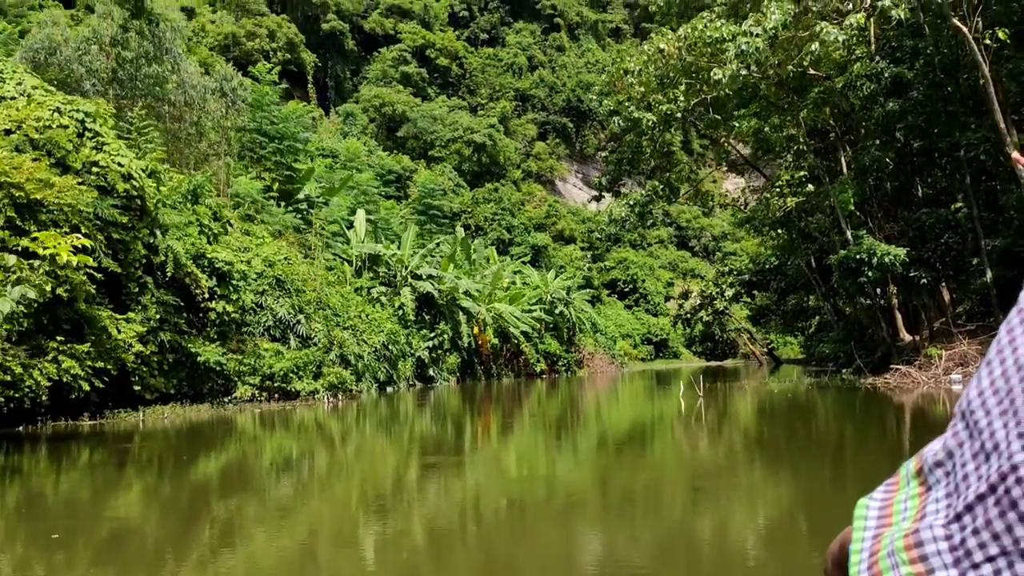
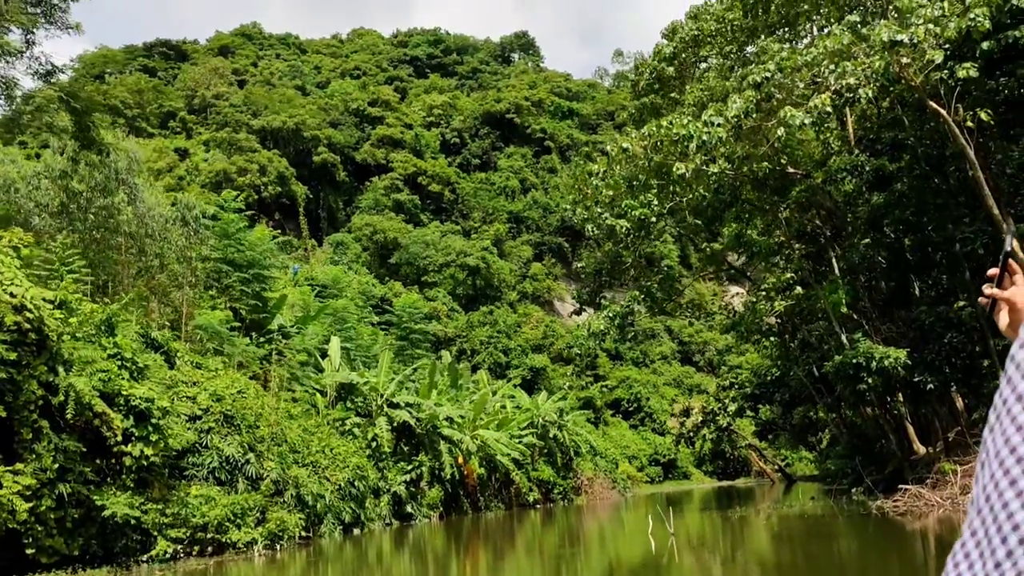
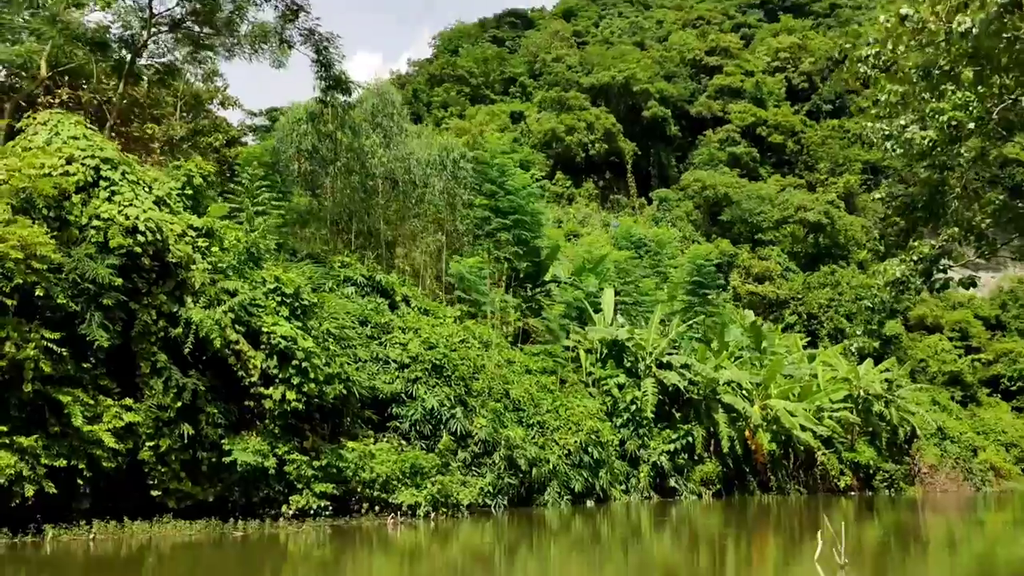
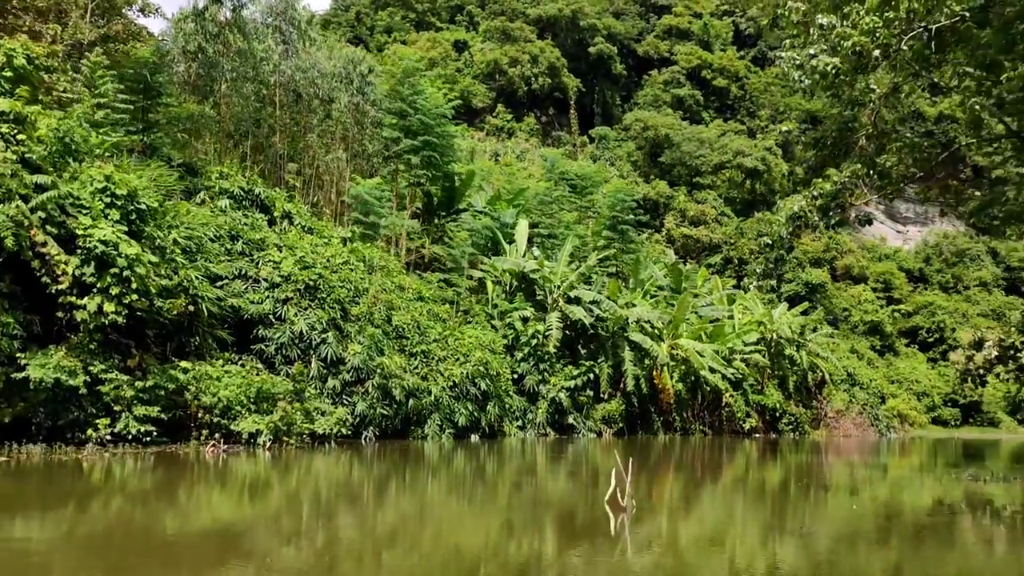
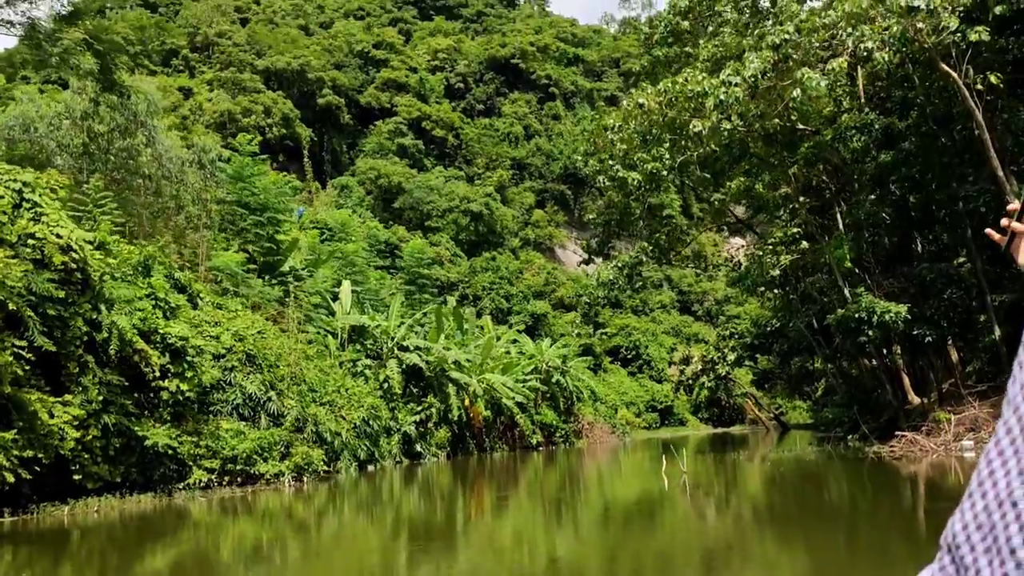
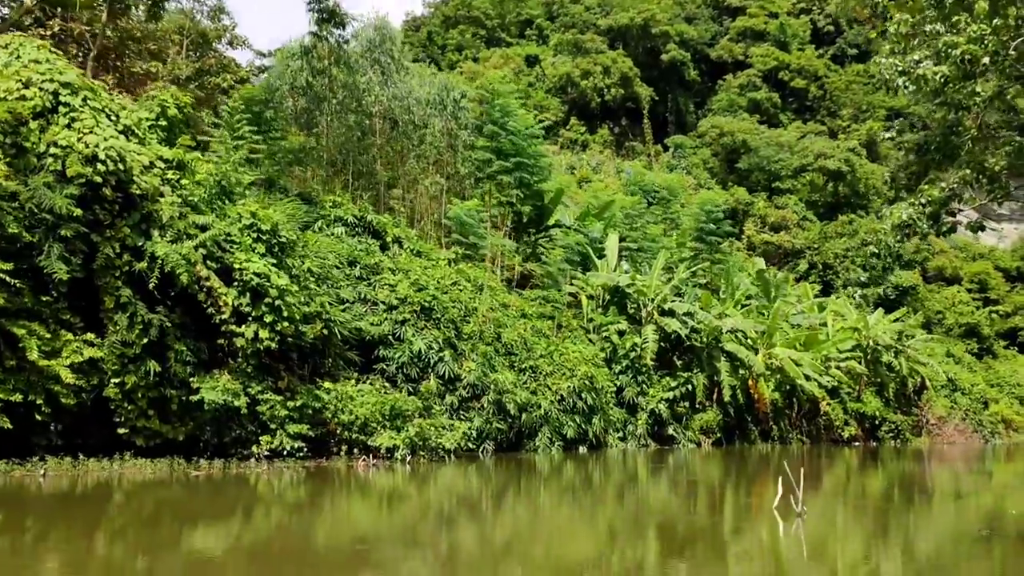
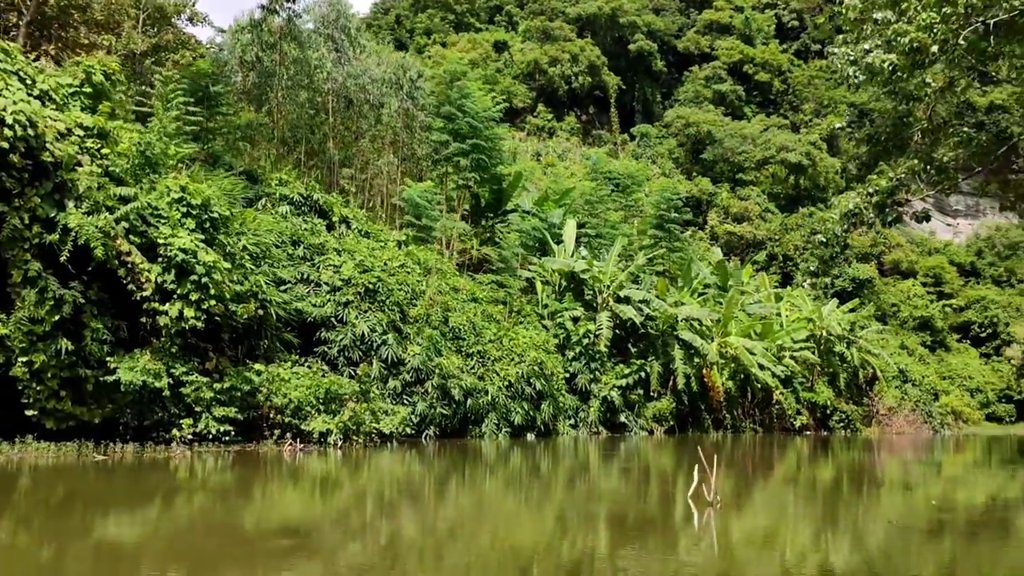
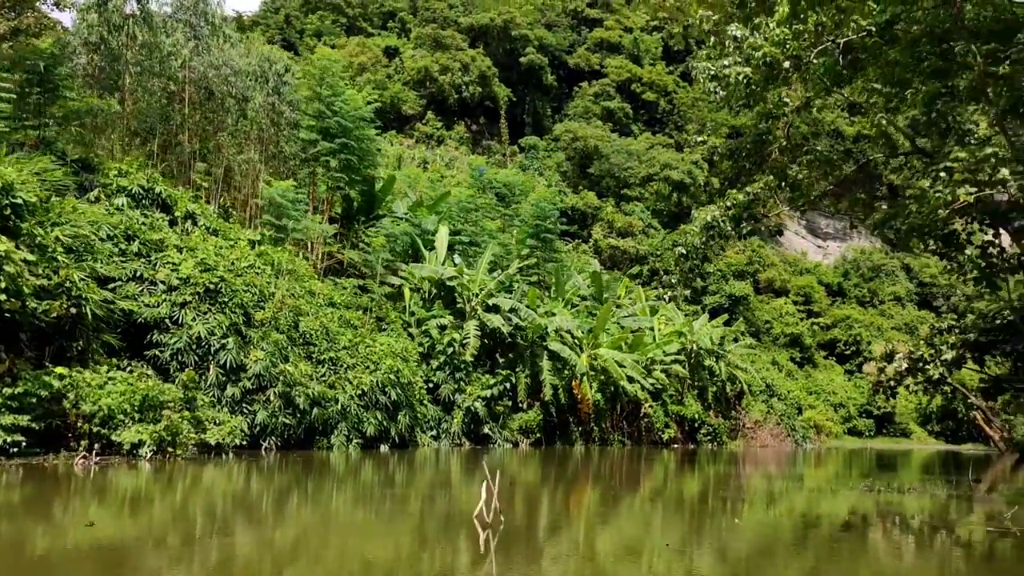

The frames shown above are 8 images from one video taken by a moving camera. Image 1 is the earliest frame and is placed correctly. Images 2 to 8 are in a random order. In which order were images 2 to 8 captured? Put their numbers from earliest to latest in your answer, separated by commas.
5, 2, 3, 6, 7, 4, 8
